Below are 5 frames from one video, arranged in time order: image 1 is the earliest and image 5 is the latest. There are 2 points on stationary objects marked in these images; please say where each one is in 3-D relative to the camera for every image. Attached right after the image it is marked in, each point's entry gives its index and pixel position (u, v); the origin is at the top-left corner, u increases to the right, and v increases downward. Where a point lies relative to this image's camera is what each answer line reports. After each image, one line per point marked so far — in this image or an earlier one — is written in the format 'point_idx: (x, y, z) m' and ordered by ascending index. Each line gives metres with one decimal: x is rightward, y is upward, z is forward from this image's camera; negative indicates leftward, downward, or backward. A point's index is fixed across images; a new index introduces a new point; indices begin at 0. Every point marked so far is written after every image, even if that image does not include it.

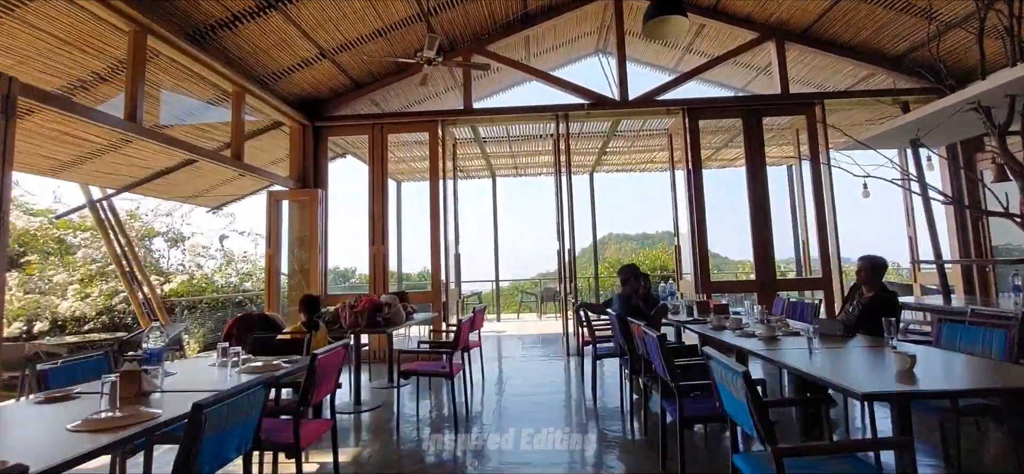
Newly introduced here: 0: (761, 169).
0: (+2.6, +0.7, +5.9) m
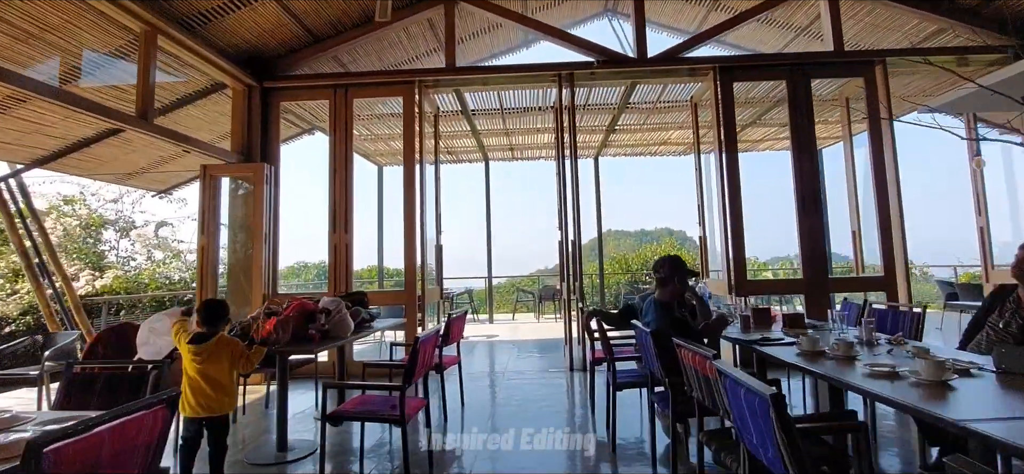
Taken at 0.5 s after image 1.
0: (+2.6, +0.8, +4.8) m
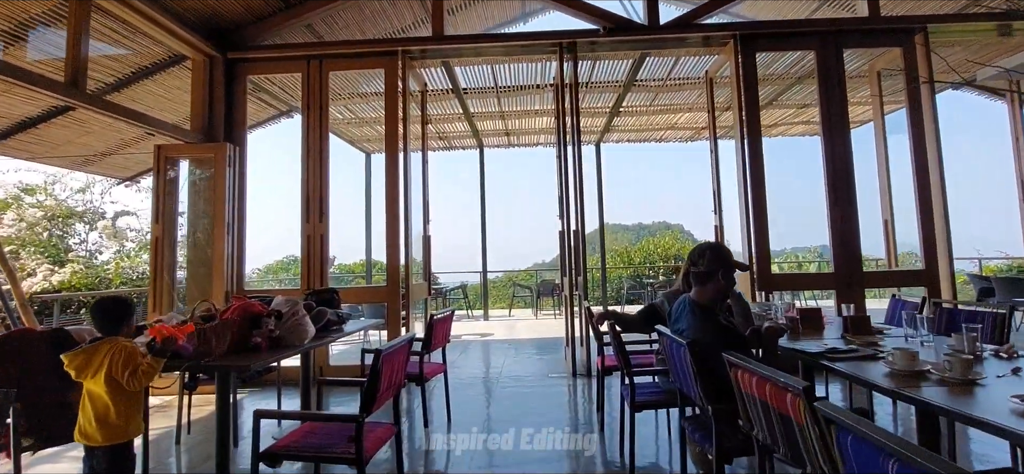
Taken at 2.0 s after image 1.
0: (+2.5, +0.9, +4.3) m
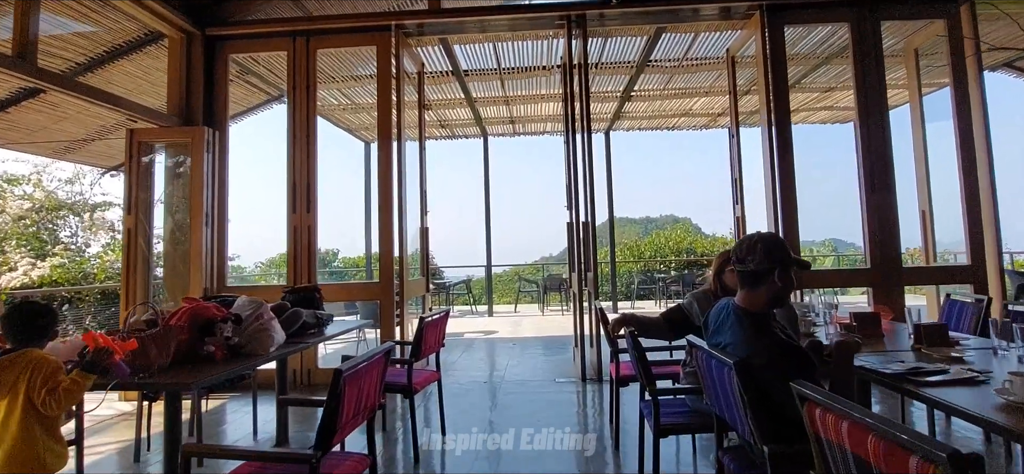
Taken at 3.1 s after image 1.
0: (+2.5, +0.9, +3.9) m
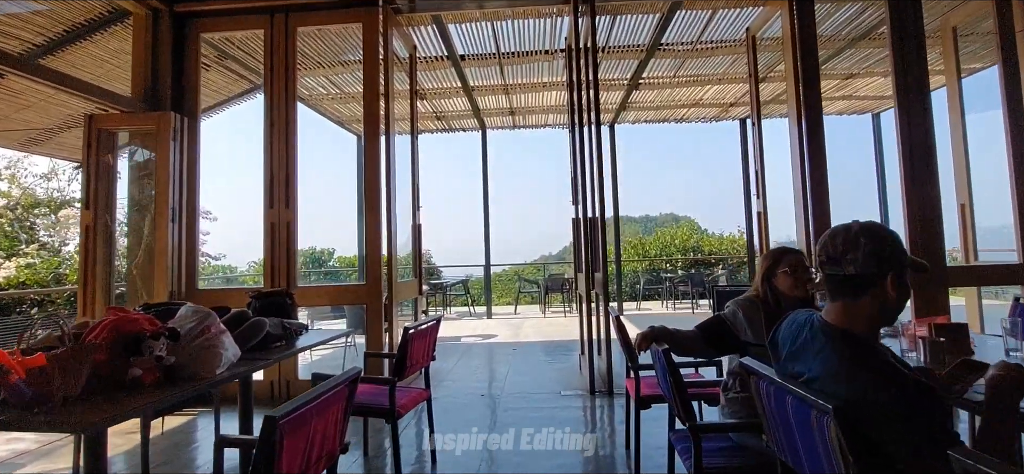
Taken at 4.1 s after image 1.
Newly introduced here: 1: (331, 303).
0: (+2.5, +1.0, +3.5) m
1: (-1.2, -0.4, +3.7) m
